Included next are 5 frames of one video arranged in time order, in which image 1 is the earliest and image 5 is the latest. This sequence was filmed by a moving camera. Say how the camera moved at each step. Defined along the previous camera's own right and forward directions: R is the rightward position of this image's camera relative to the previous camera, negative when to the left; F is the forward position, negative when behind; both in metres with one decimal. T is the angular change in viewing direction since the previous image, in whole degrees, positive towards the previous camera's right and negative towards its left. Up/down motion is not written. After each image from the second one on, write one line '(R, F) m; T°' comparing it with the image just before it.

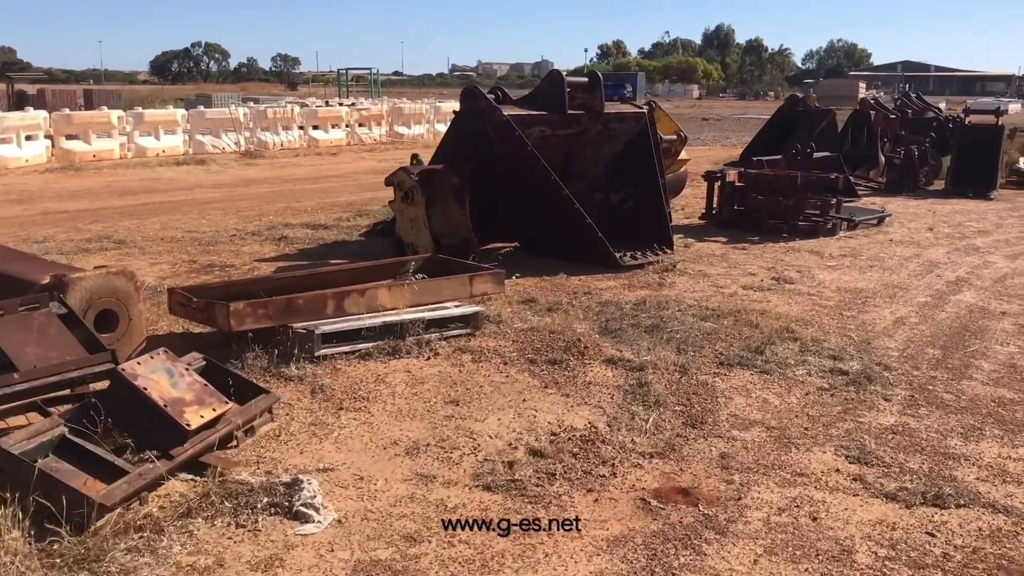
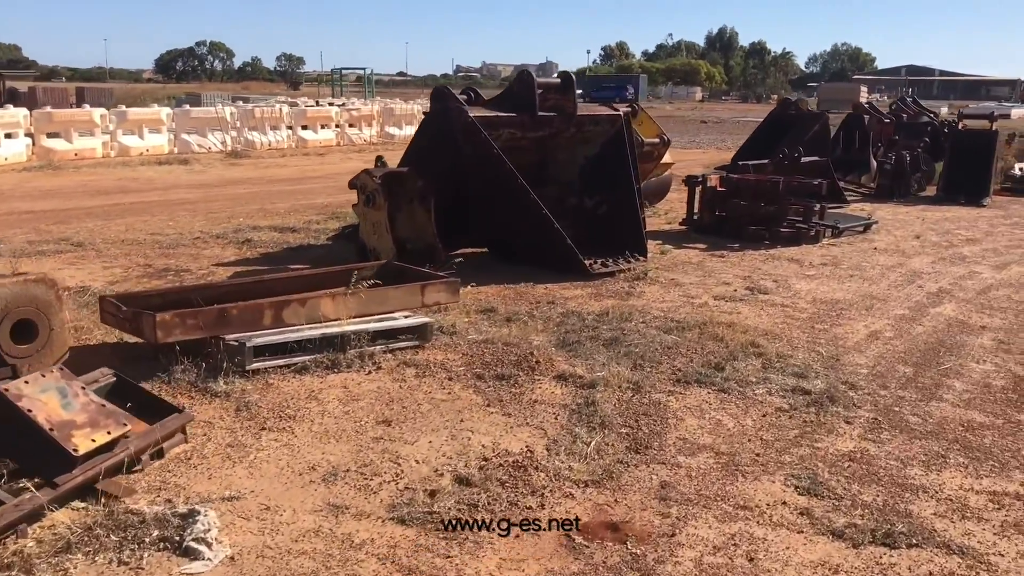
(+0.3, +0.3) m; 0°
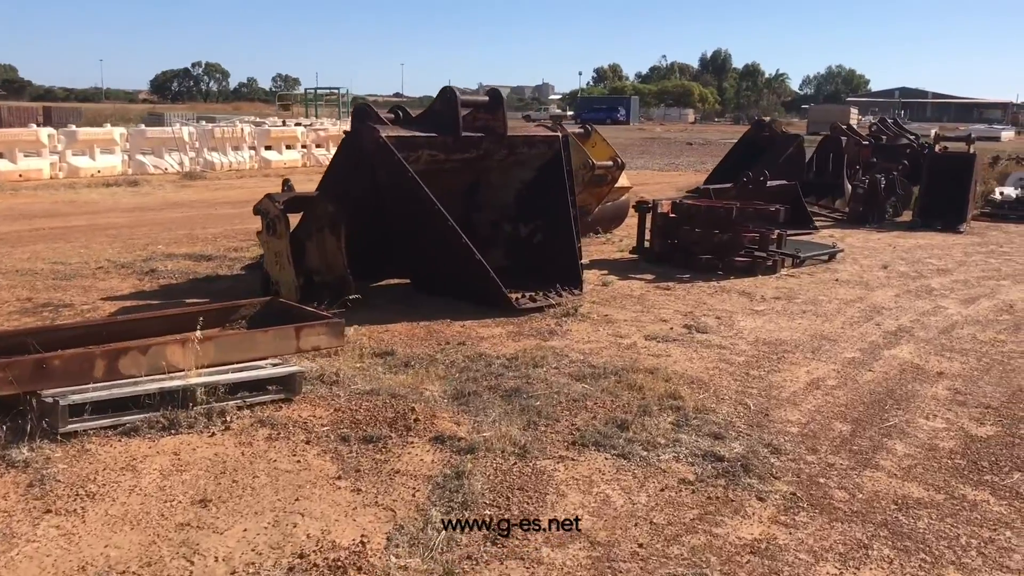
(+0.5, +0.7) m; 0°
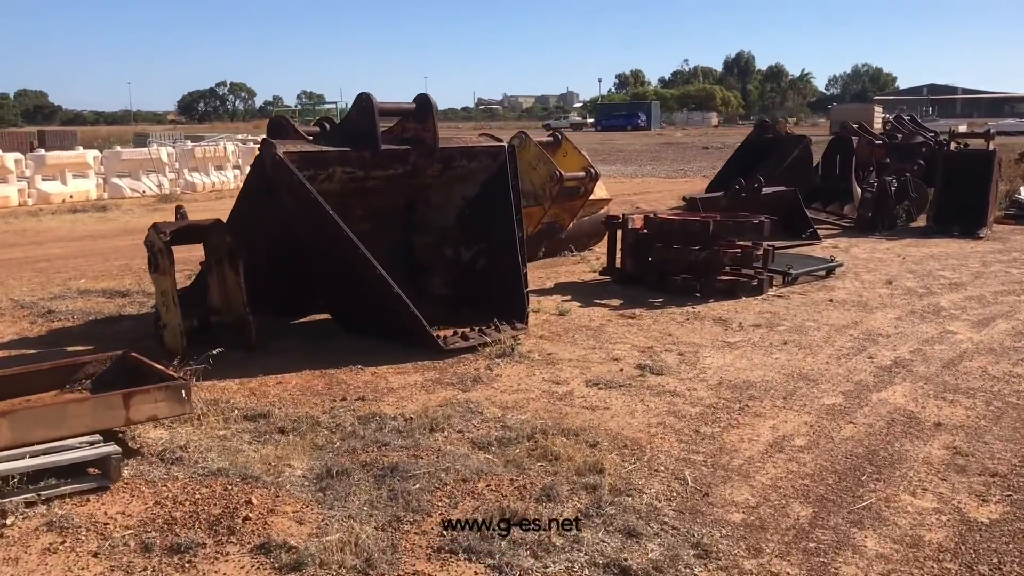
(+0.6, +1.0) m; -2°
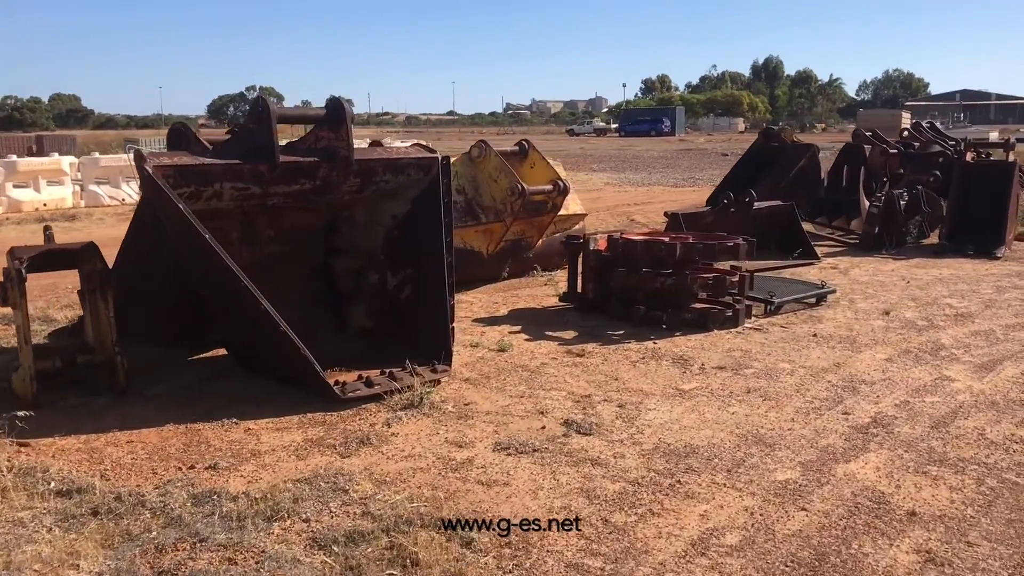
(+0.6, +0.9) m; -2°
